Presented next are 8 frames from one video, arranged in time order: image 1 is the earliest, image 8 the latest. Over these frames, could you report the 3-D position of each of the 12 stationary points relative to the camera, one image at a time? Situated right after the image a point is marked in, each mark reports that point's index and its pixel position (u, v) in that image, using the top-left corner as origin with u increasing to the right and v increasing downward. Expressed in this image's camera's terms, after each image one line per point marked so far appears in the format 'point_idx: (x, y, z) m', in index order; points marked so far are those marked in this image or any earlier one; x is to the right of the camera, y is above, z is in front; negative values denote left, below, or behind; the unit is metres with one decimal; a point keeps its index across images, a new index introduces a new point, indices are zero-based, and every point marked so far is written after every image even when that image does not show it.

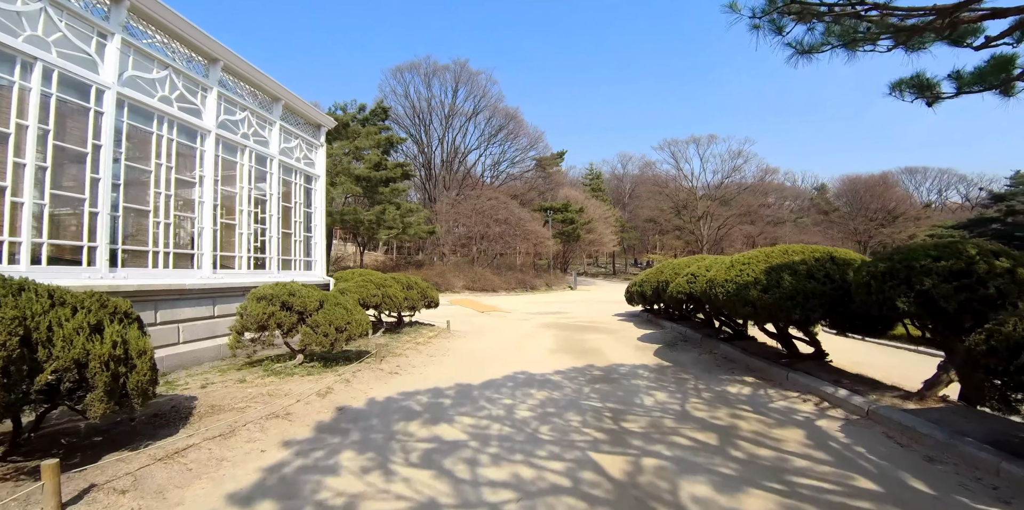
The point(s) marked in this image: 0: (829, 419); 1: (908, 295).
0: (+2.6, -1.3, +4.1) m
1: (+3.1, -0.3, +3.9) m
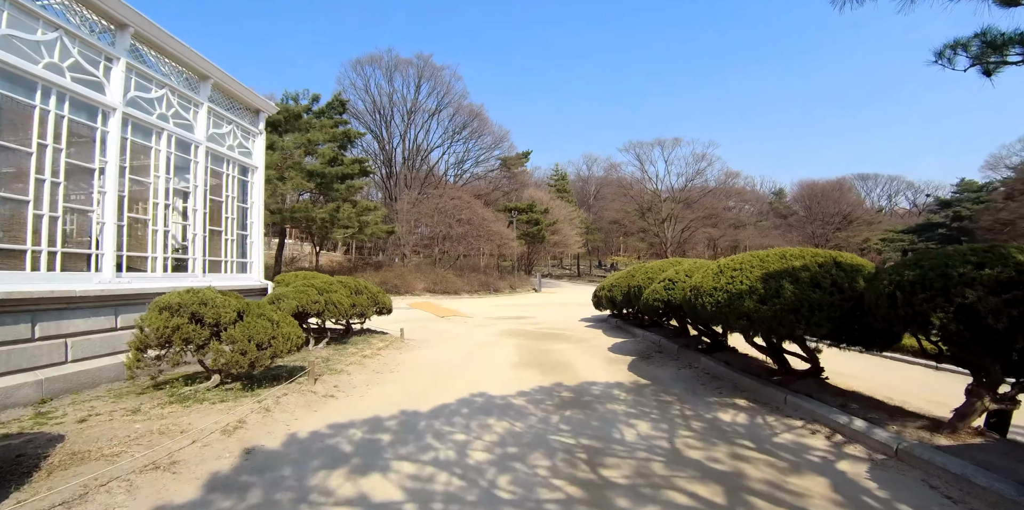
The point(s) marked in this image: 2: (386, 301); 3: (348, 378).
0: (+2.3, -1.4, +3.3) m
1: (+2.8, -0.4, +3.2) m
2: (-2.7, -1.0, +10.8) m
3: (-2.2, -1.6, +6.7) m
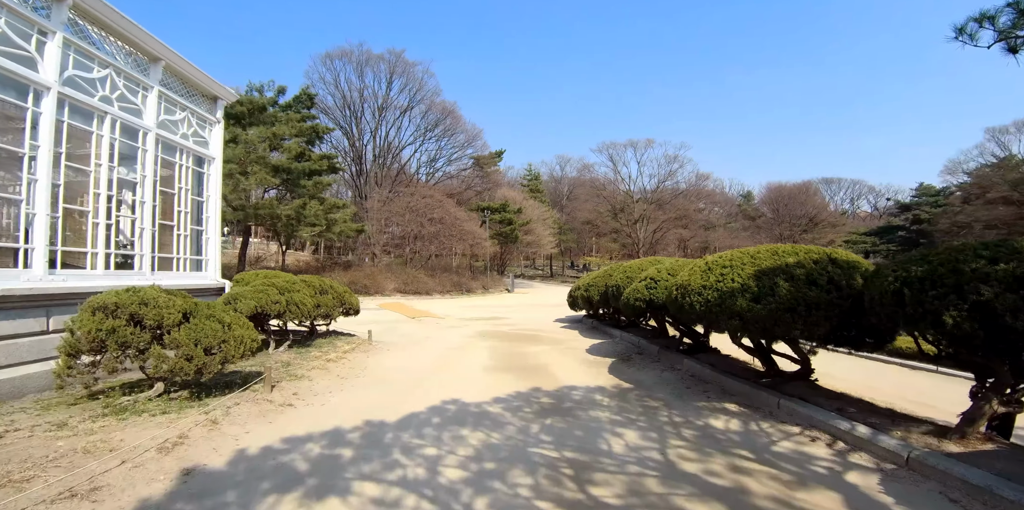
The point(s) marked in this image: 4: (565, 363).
0: (+2.1, -1.3, +3.1) m
1: (+2.7, -0.3, +3.0) m
2: (-3.2, -0.9, +10.2) m
3: (-2.5, -1.6, +6.1) m
4: (+0.7, -1.5, +7.1) m
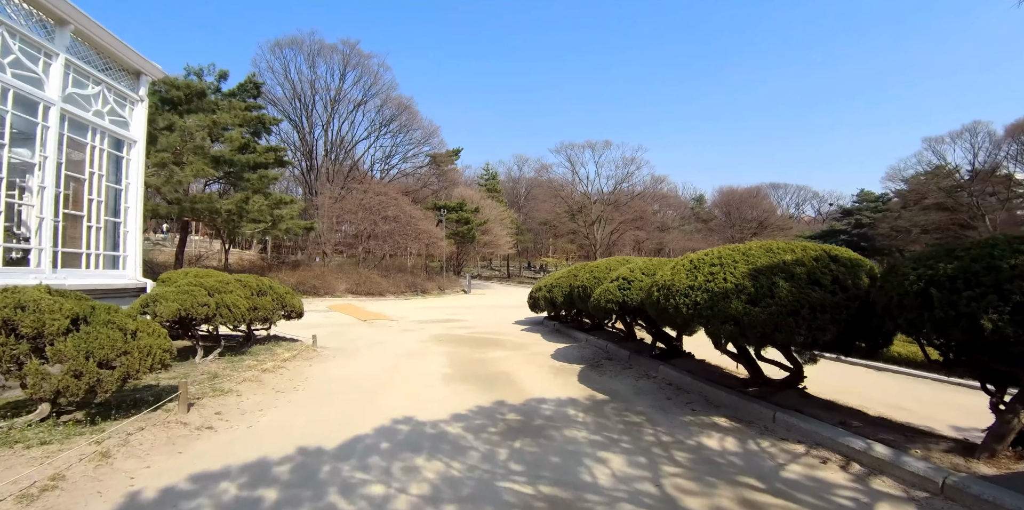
0: (+2.0, -1.3, +2.6) m
1: (+2.5, -0.3, +2.6) m
2: (-4.0, -0.9, +9.3) m
3: (-2.9, -1.5, +5.3) m
4: (+0.2, -1.5, +6.5) m
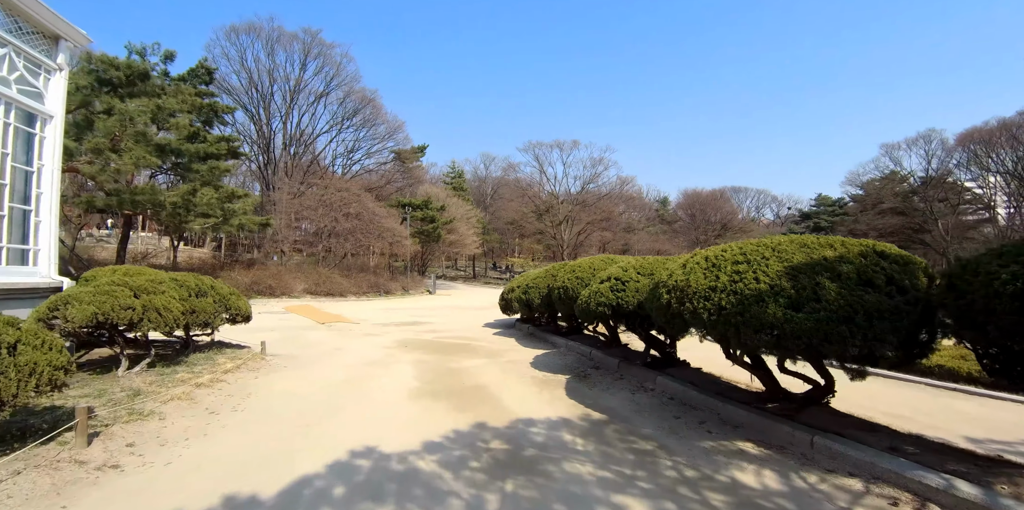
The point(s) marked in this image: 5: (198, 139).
0: (+2.0, -1.3, +2.0) m
1: (+2.5, -0.3, +2.0) m
2: (-4.4, -0.8, +8.2) m
3: (-3.0, -1.5, +4.3) m
4: (0.0, -1.5, +5.8) m
5: (-12.3, +4.5, +19.7) m
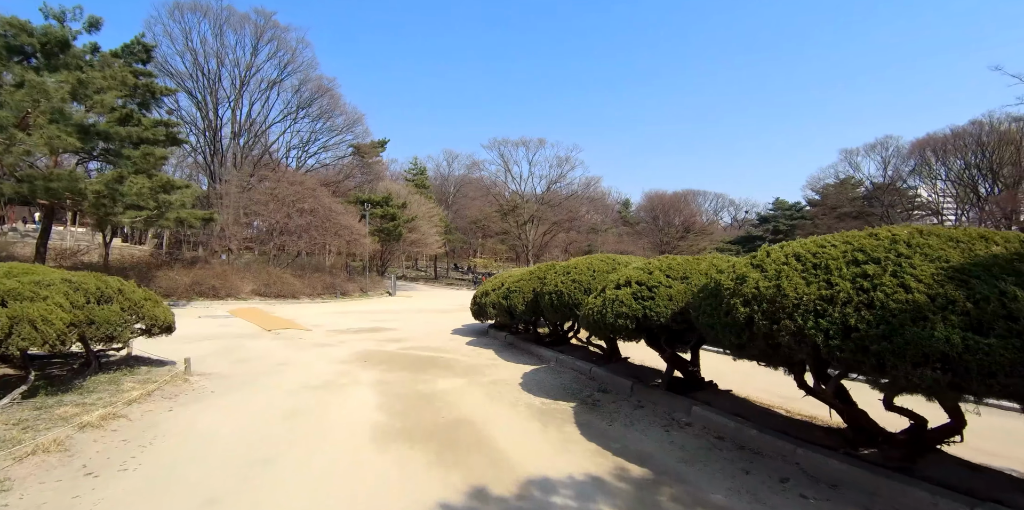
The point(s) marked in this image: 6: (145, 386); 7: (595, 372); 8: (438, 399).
0: (+2.2, -1.3, +1.0) m
1: (+2.8, -0.3, +1.0) m
2: (-4.6, -0.8, +6.7) m
3: (-3.0, -1.4, +2.9) m
4: (-0.1, -1.4, +4.6) m
5: (-13.4, +4.6, +17.5) m
6: (-4.0, -1.4, +5.6) m
7: (+1.0, -1.4, +6.0) m
8: (-0.7, -1.5, +5.2) m
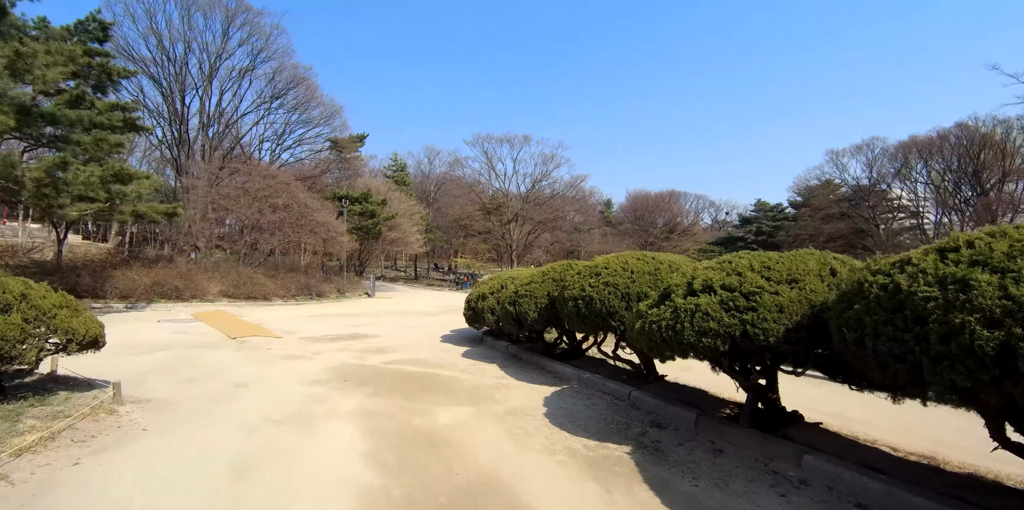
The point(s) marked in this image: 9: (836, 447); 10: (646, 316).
0: (+2.6, -1.2, -0.1) m
1: (+3.2, -0.2, 0.0) m
2: (-4.4, -0.7, +5.3) m
3: (-2.6, -1.4, +1.6) m
4: (+0.2, -1.4, +3.4) m
5: (-13.6, +4.7, +15.7) m
6: (-3.8, -1.4, +4.2) m
7: (+1.2, -1.4, +4.8) m
8: (-0.5, -1.4, +4.0) m
9: (+2.2, -1.3, +3.3) m
10: (+1.1, -0.4, +3.8) m
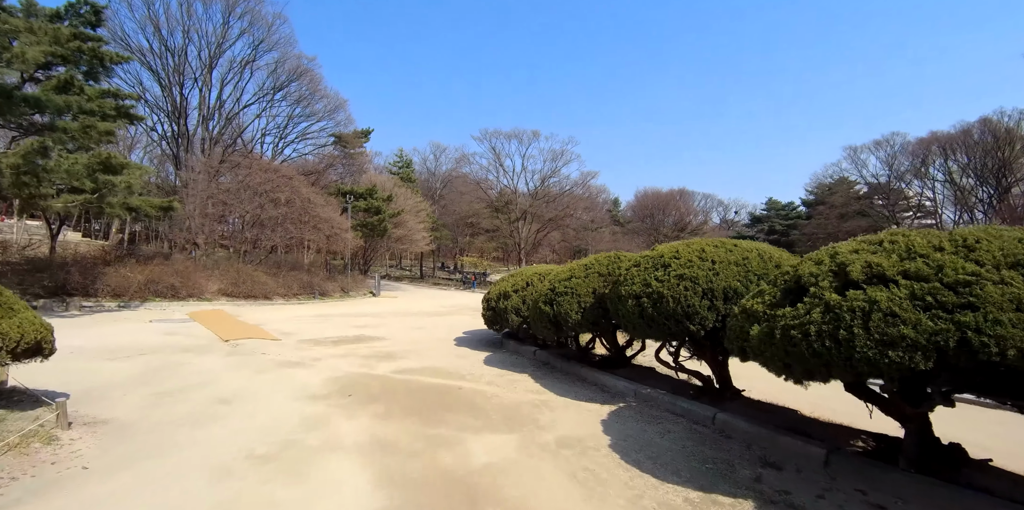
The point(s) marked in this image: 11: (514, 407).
0: (+3.0, -1.1, -1.2) m
1: (+3.6, -0.1, -1.1) m
2: (-4.0, -0.6, +4.2) m
3: (-2.3, -1.3, +0.5) m
4: (+0.6, -1.3, +2.3) m
5: (-13.1, +4.9, +14.7) m
6: (-3.4, -1.3, +3.2) m
7: (+1.6, -1.2, +3.7) m
8: (-0.1, -1.3, +2.9) m
9: (+2.5, -1.1, +2.2) m
10: (+1.5, -0.3, +2.7) m
11: (+0.1, -1.3, +4.5) m
